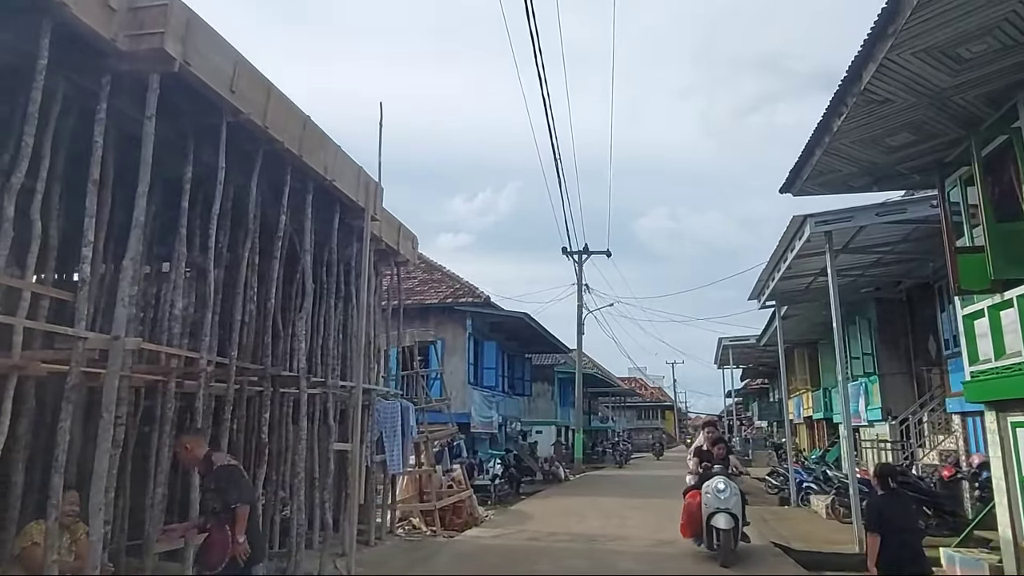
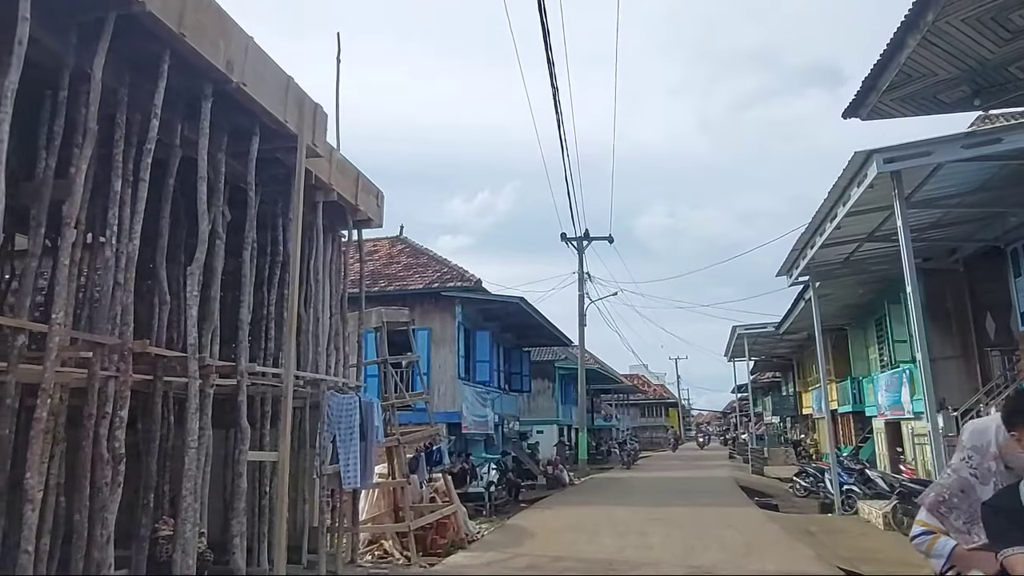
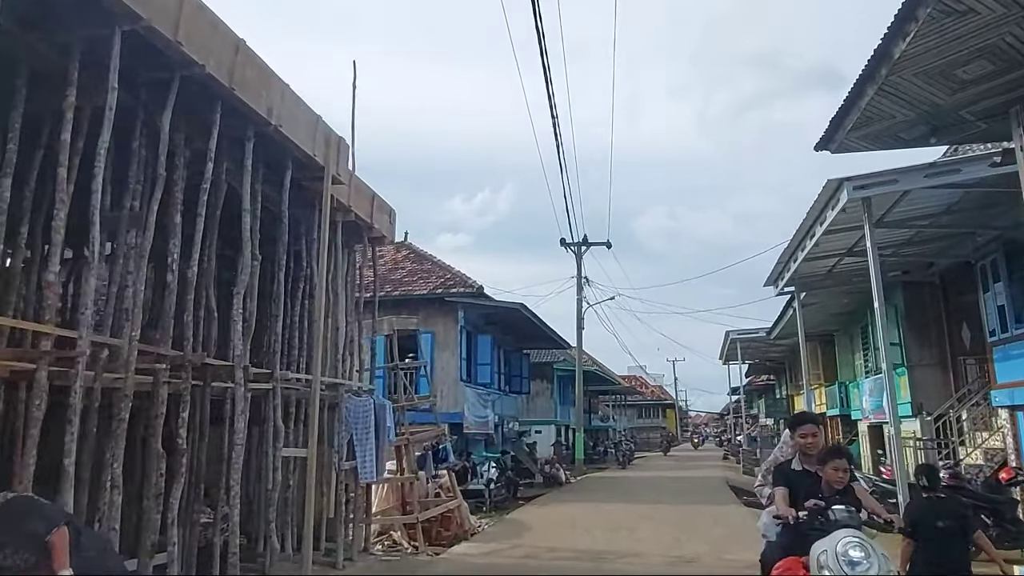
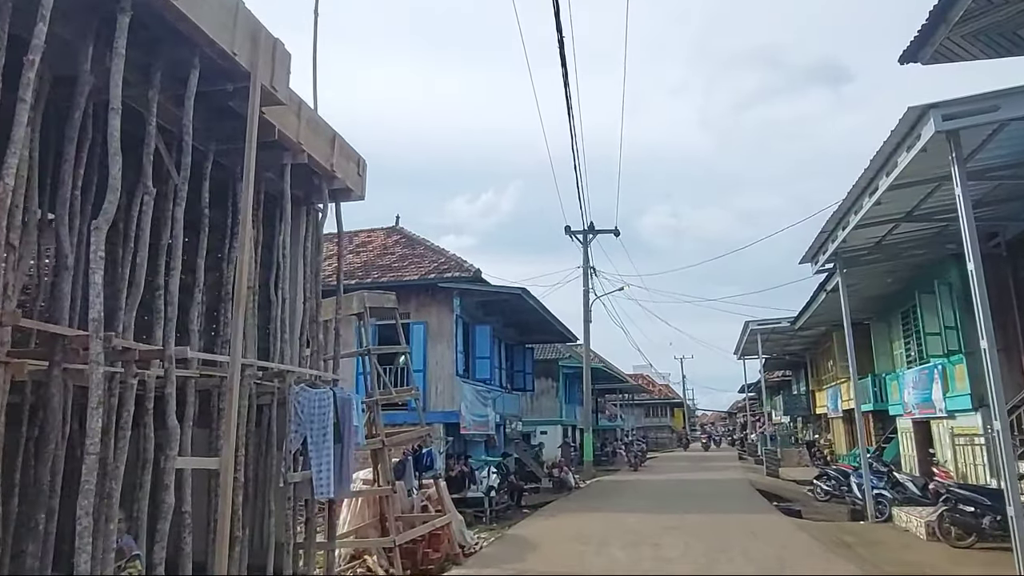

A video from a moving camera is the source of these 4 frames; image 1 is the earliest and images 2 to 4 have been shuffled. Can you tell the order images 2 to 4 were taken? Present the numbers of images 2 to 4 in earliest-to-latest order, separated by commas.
3, 2, 4
